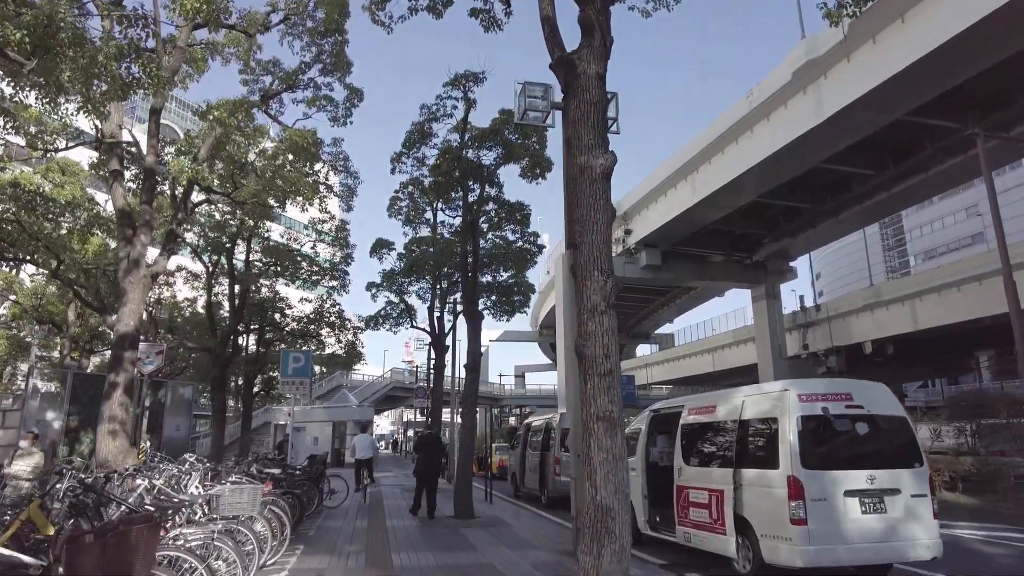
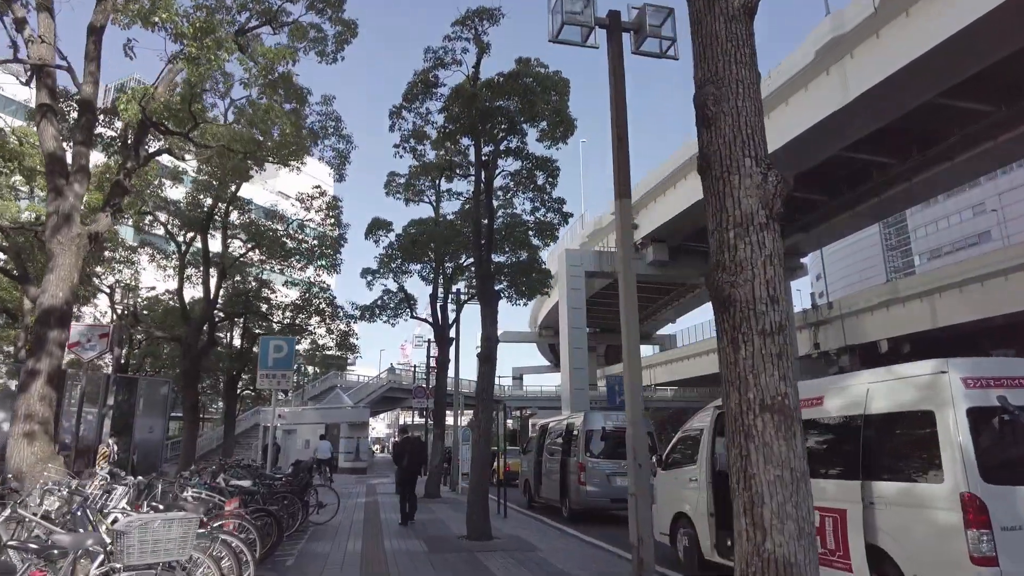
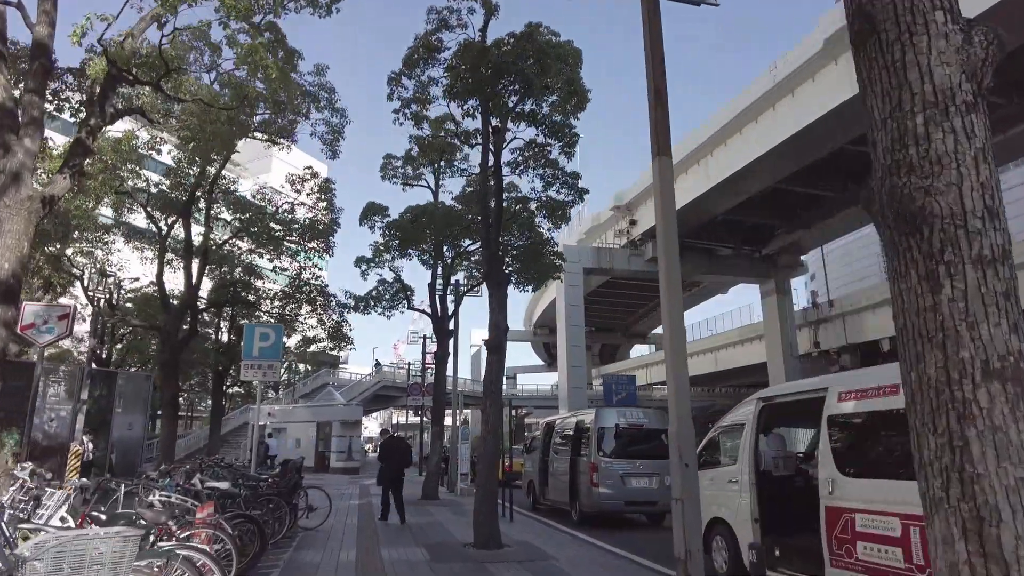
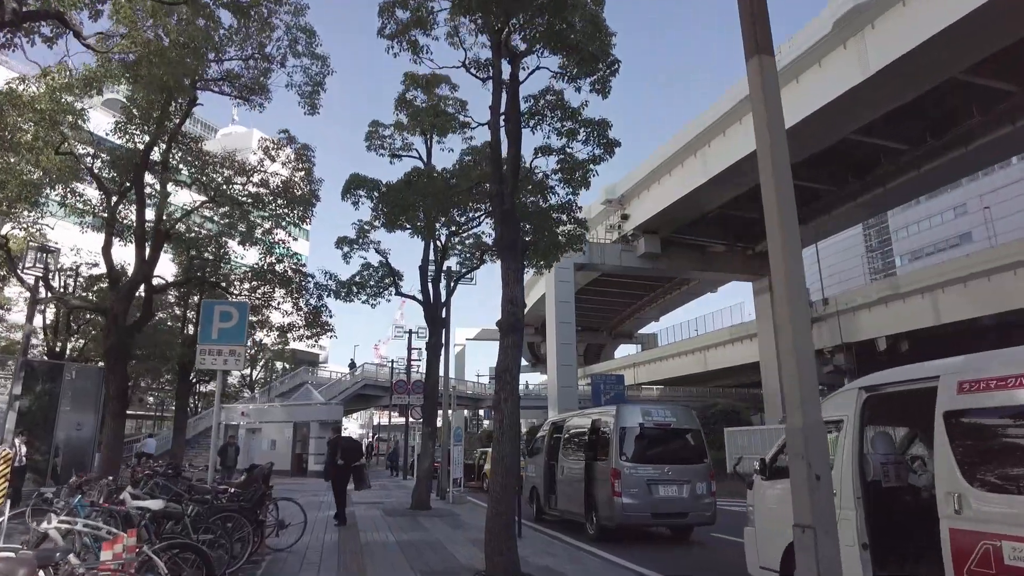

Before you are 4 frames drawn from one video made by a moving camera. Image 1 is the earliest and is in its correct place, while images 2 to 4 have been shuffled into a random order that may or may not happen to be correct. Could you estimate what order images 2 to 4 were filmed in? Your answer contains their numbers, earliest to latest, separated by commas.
2, 3, 4
